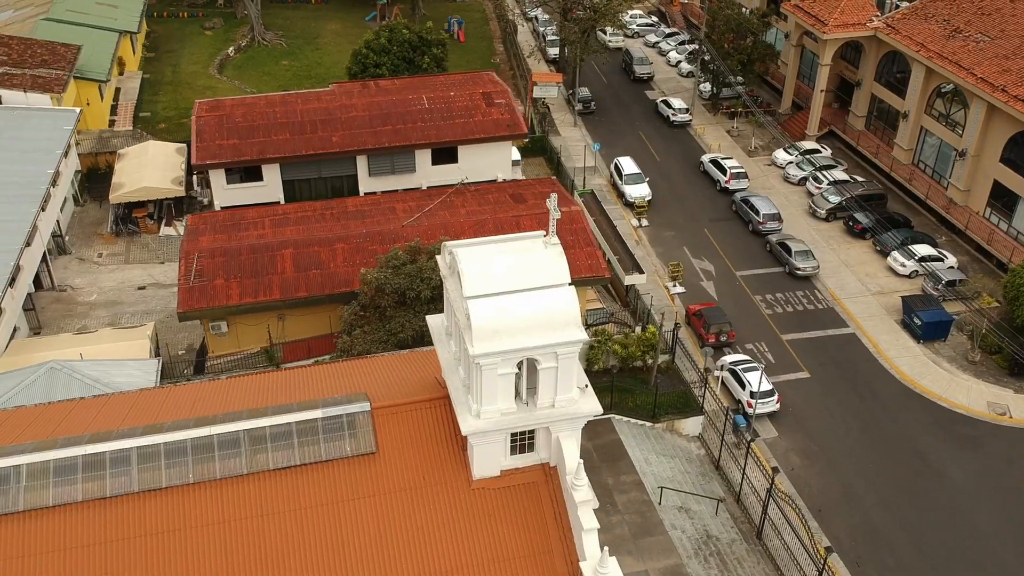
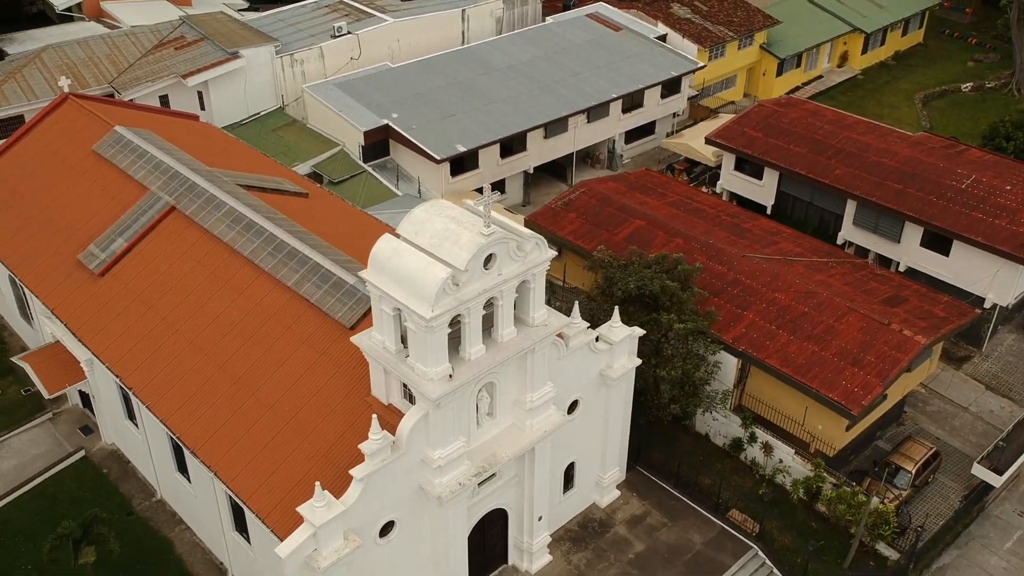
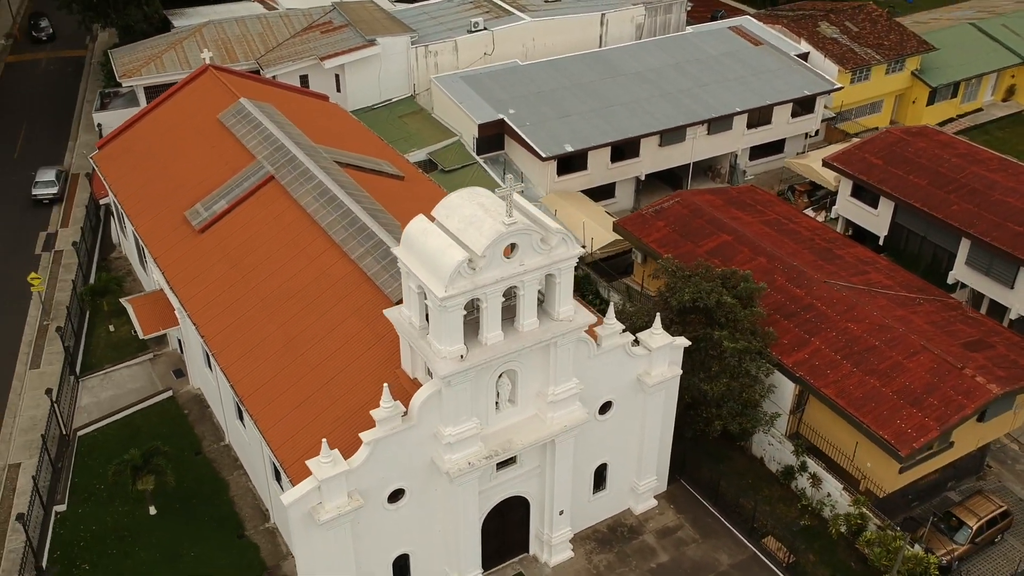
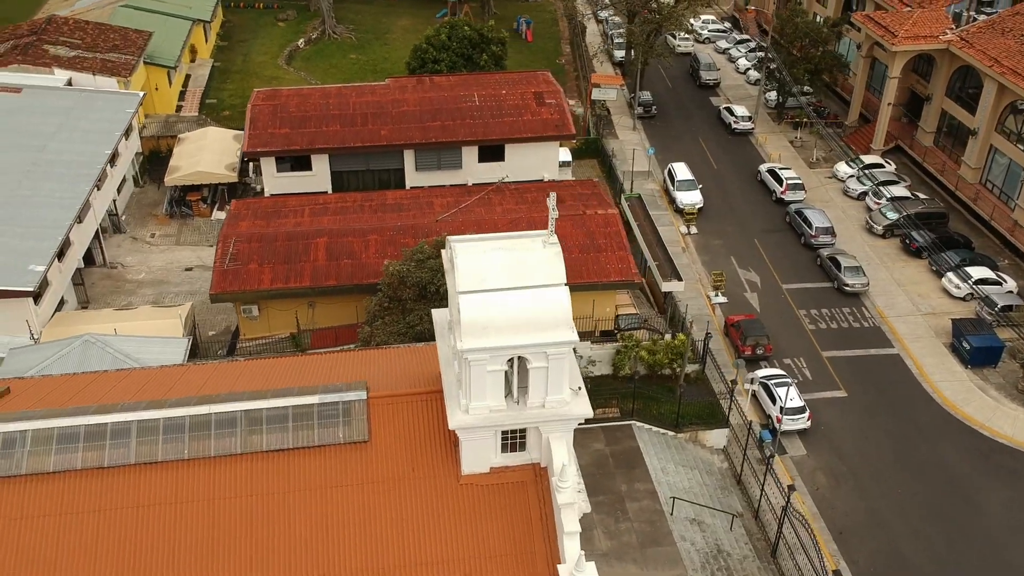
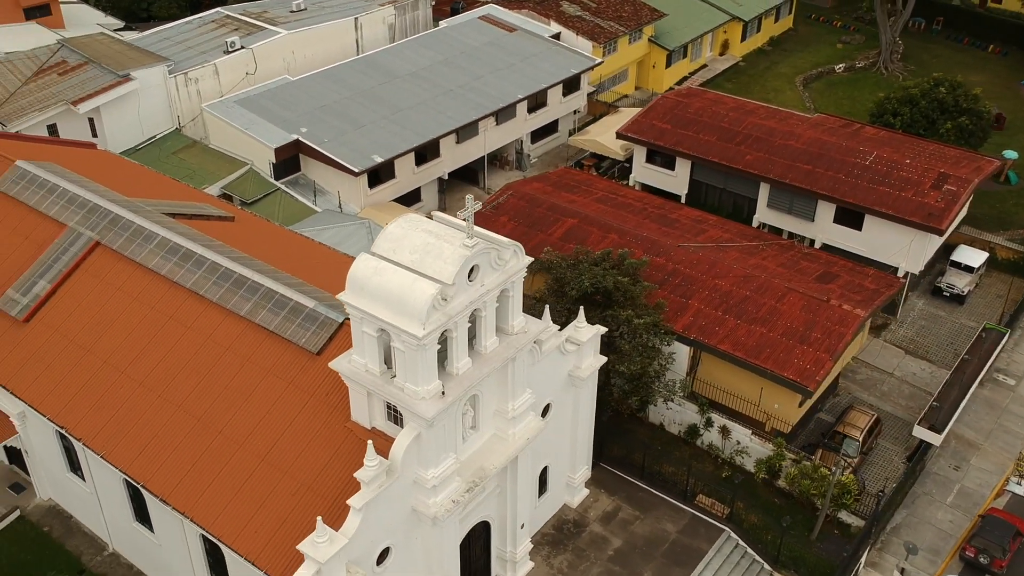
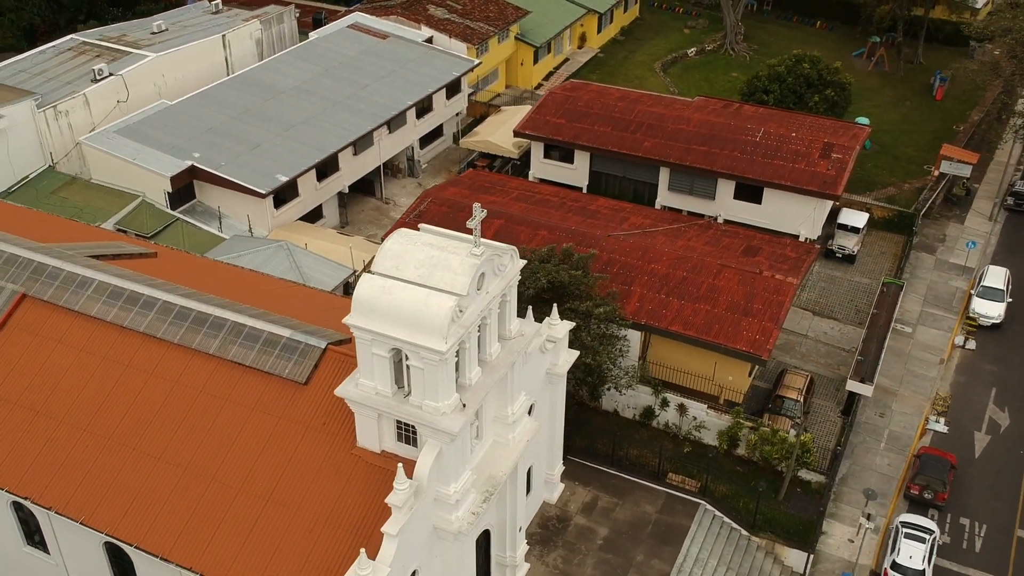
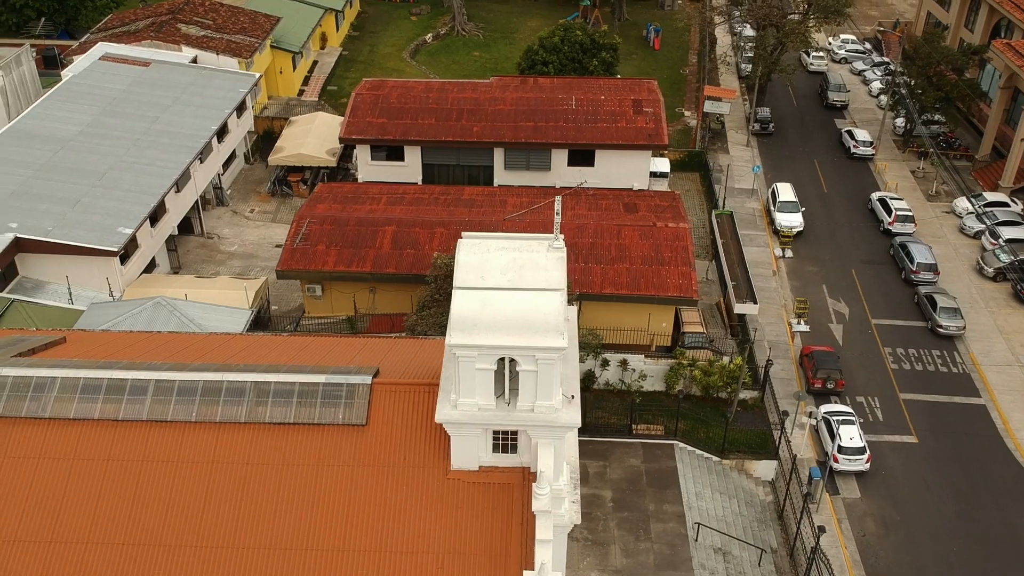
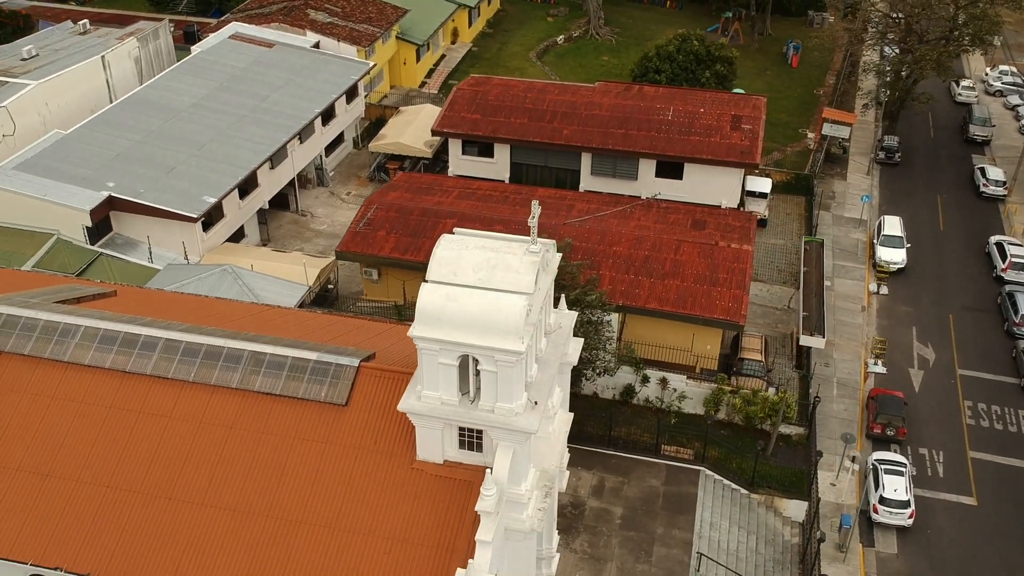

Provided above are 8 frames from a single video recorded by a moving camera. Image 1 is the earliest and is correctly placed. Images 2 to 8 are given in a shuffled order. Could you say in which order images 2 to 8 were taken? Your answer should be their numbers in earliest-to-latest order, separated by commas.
4, 7, 8, 6, 5, 2, 3
